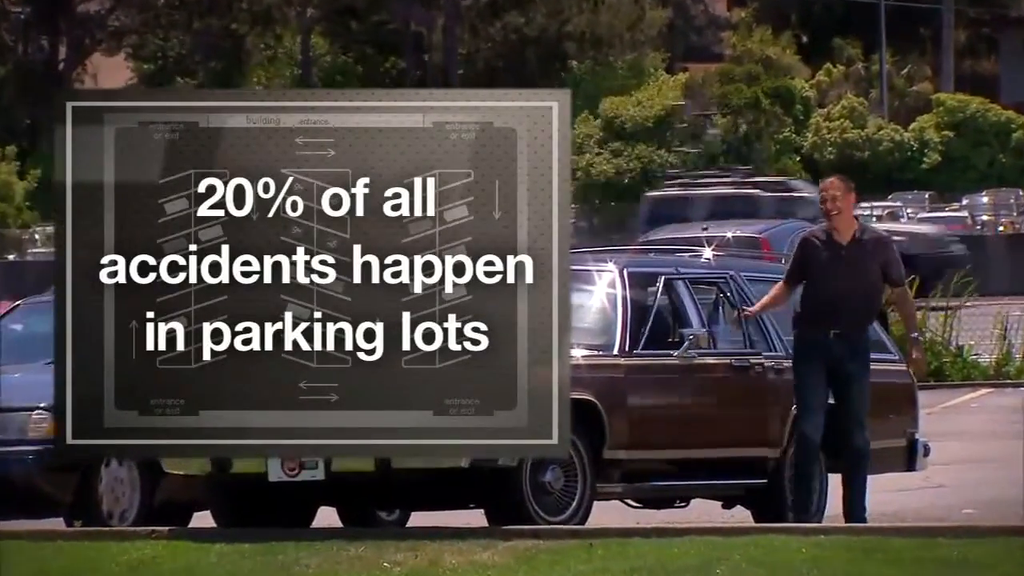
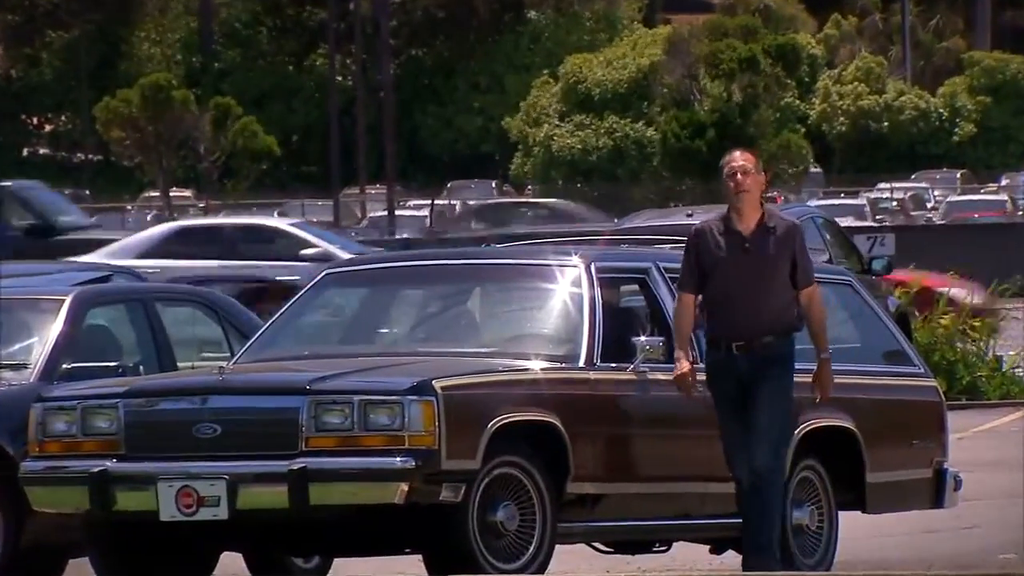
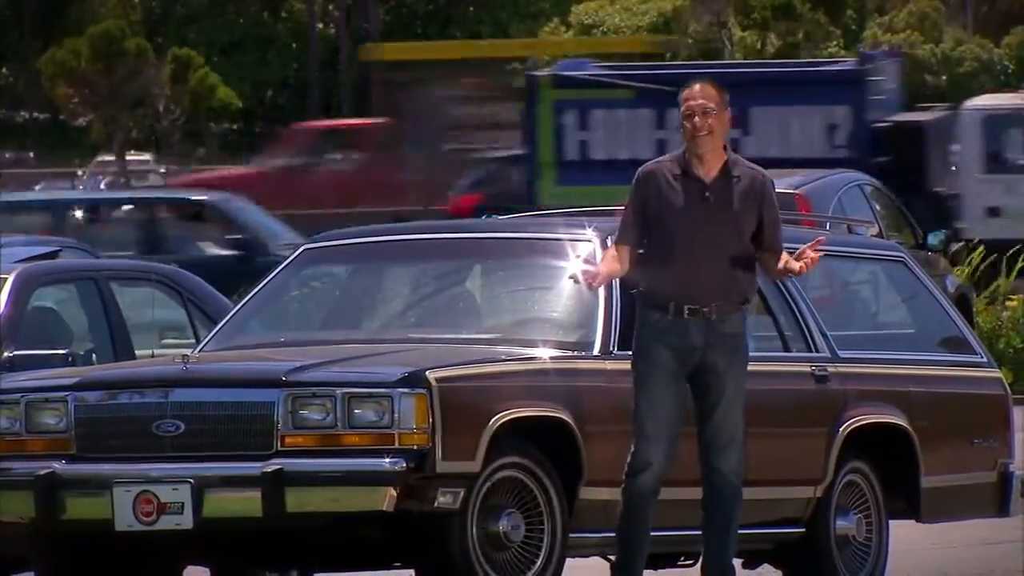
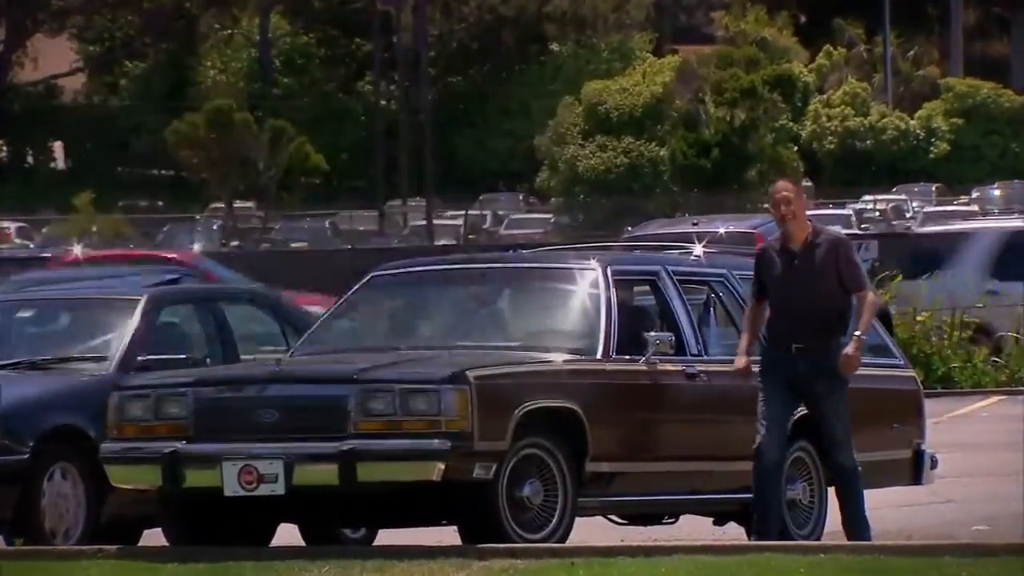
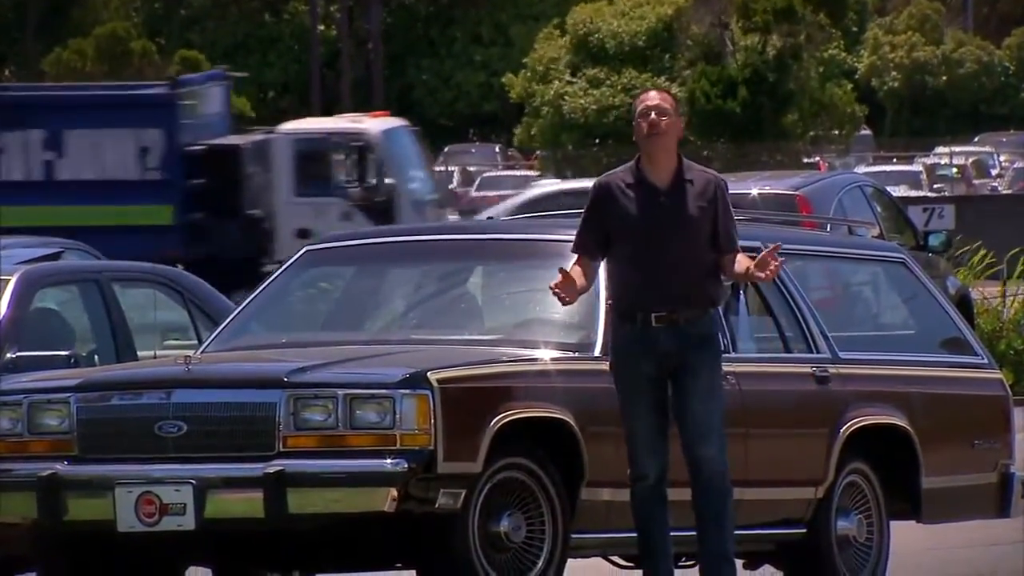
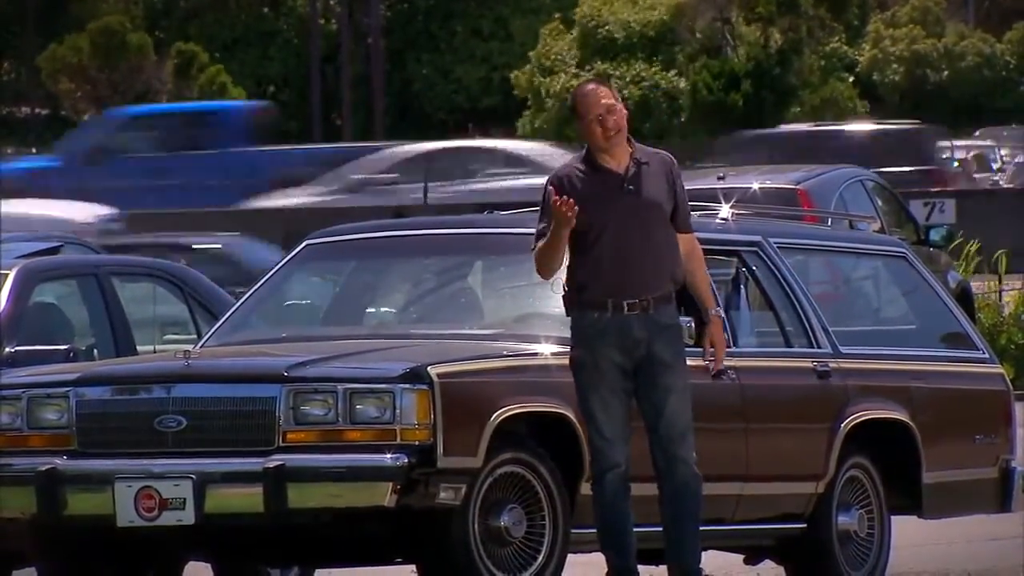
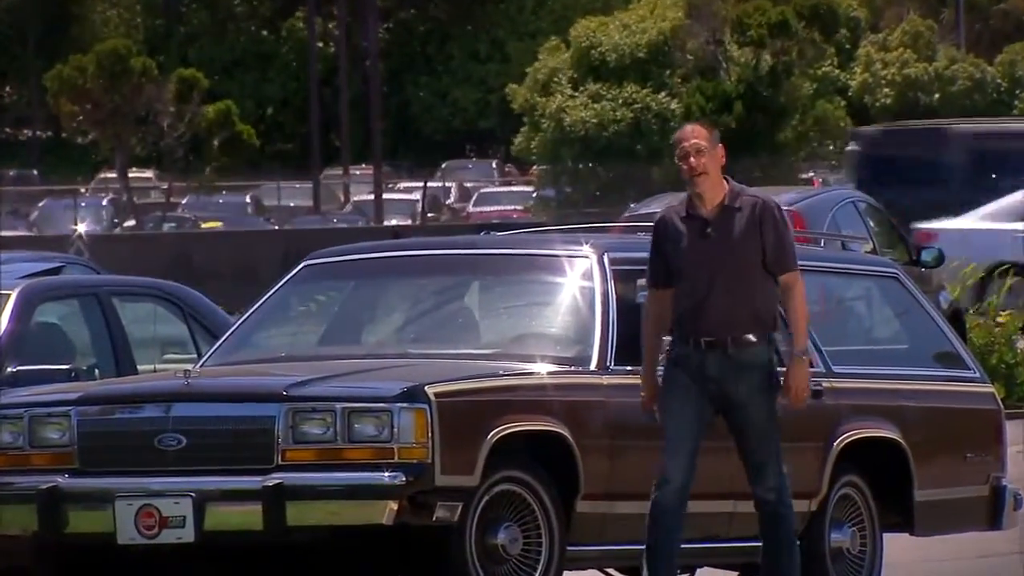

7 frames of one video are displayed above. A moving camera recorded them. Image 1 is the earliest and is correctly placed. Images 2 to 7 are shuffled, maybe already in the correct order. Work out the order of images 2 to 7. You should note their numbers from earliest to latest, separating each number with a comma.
4, 2, 7, 5, 3, 6
